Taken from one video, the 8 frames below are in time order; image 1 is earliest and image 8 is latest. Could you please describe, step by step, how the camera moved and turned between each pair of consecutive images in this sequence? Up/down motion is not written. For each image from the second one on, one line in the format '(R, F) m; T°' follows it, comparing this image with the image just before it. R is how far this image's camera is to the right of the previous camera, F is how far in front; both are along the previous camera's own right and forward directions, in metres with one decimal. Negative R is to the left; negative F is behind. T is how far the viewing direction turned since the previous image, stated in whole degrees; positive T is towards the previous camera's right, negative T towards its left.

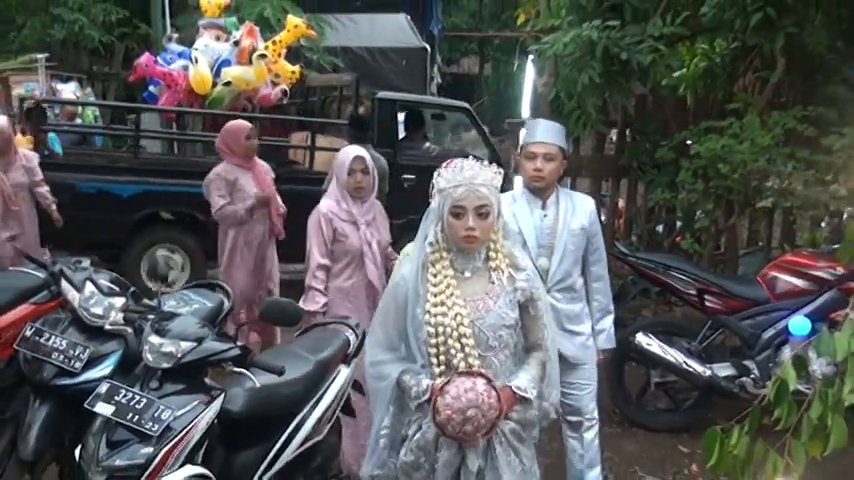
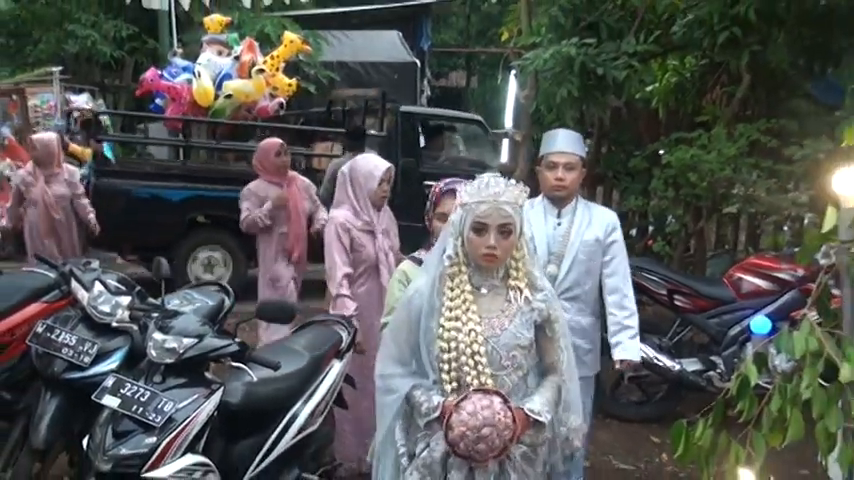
(0.0, -0.2) m; 0°
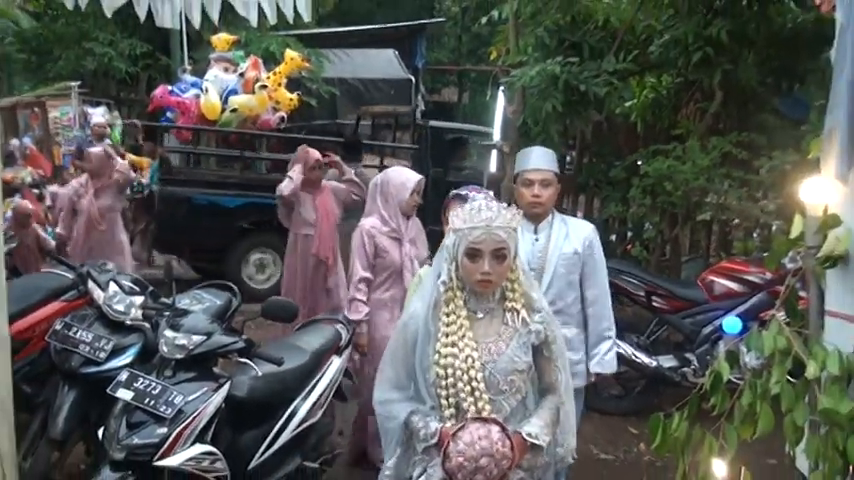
(0.0, -0.3) m; 0°
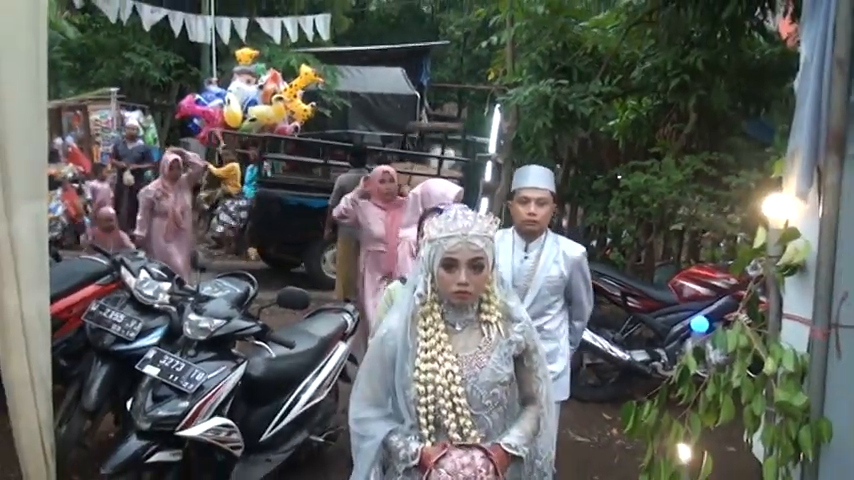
(0.0, -0.4) m; 0°
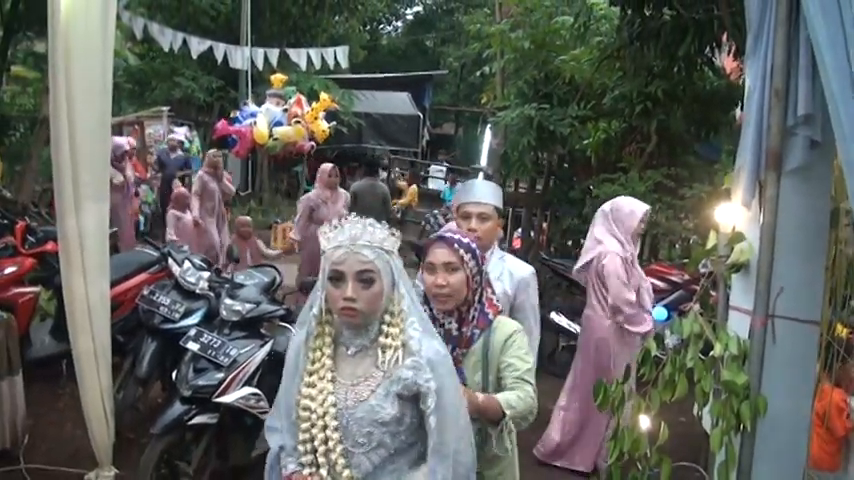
(-0.1, -0.8) m; +1°
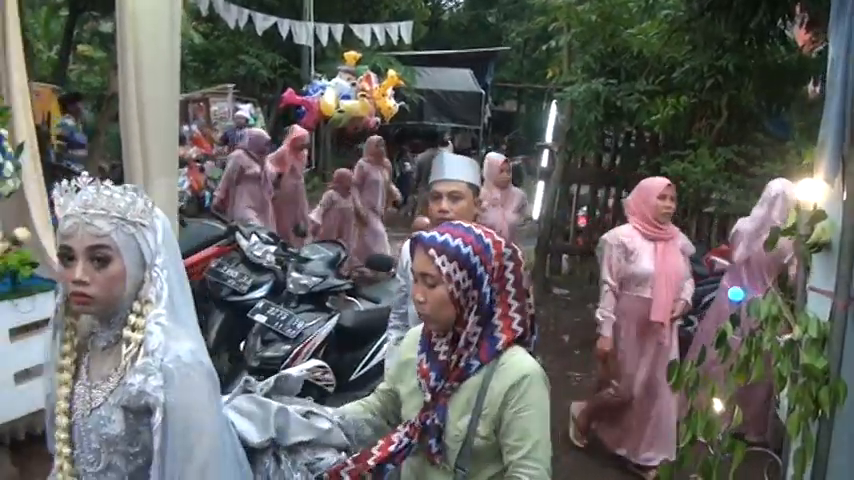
(-0.1, +0.1) m; -3°
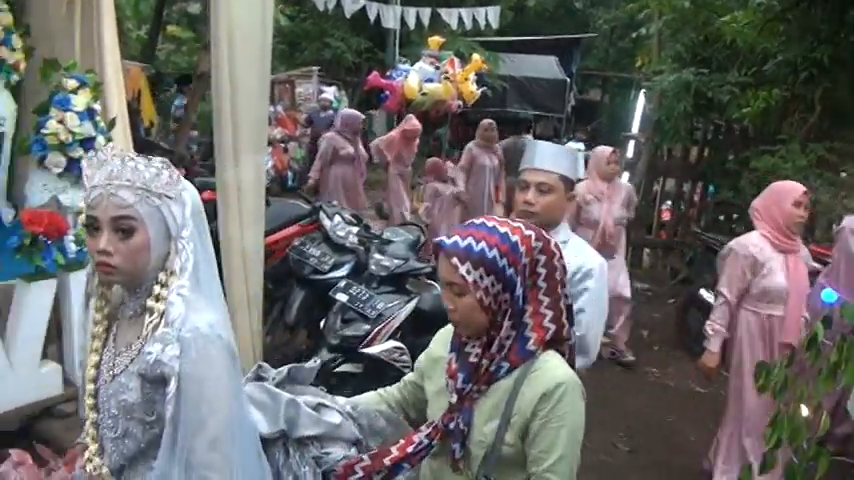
(-0.1, 0.0) m; -4°
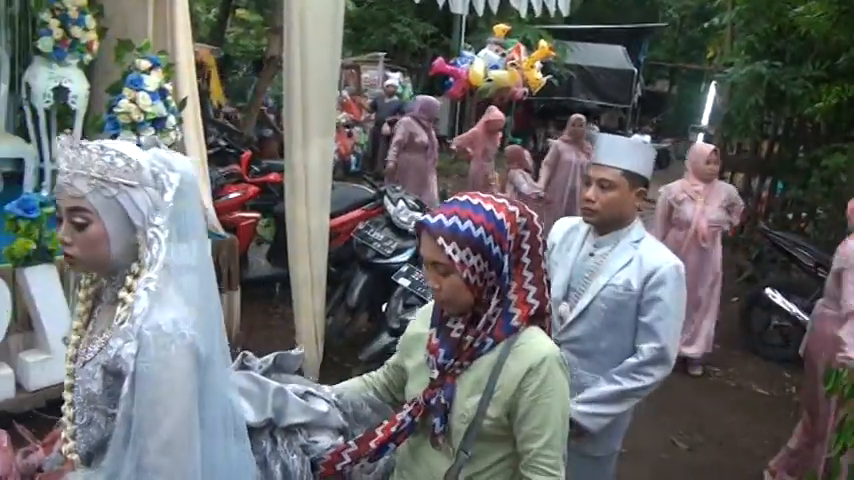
(-0.1, 0.0) m; -3°
